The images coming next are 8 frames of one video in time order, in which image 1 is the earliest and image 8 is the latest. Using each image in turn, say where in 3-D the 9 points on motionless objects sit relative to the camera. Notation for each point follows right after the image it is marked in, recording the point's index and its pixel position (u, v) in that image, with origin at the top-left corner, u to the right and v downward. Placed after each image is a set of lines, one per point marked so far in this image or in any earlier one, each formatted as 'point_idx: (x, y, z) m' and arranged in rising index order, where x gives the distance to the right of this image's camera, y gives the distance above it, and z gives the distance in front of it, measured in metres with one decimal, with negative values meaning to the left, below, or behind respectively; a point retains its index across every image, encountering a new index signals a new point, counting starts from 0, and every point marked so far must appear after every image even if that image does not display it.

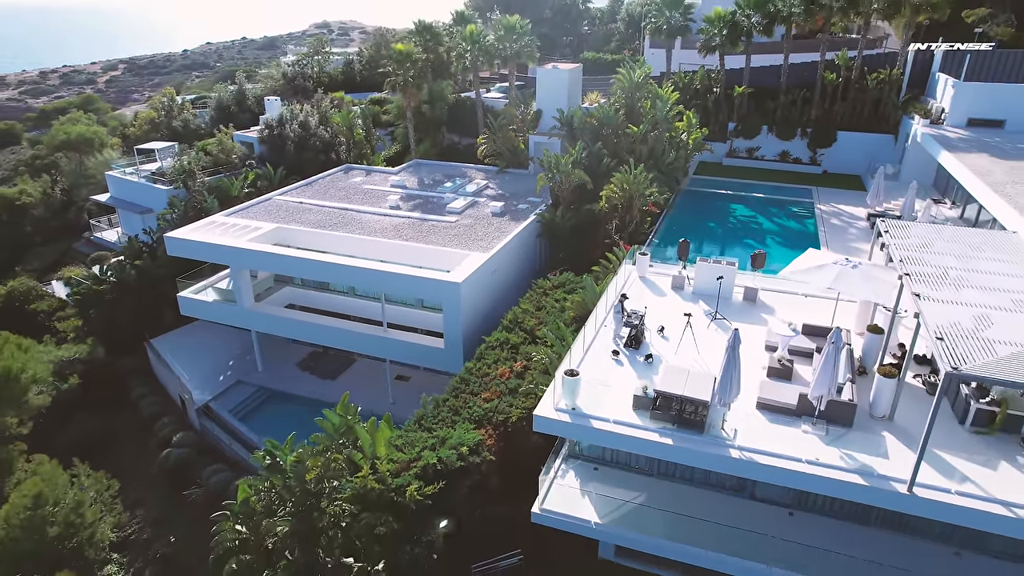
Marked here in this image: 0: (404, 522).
0: (-2.4, -4.6, +12.9) m
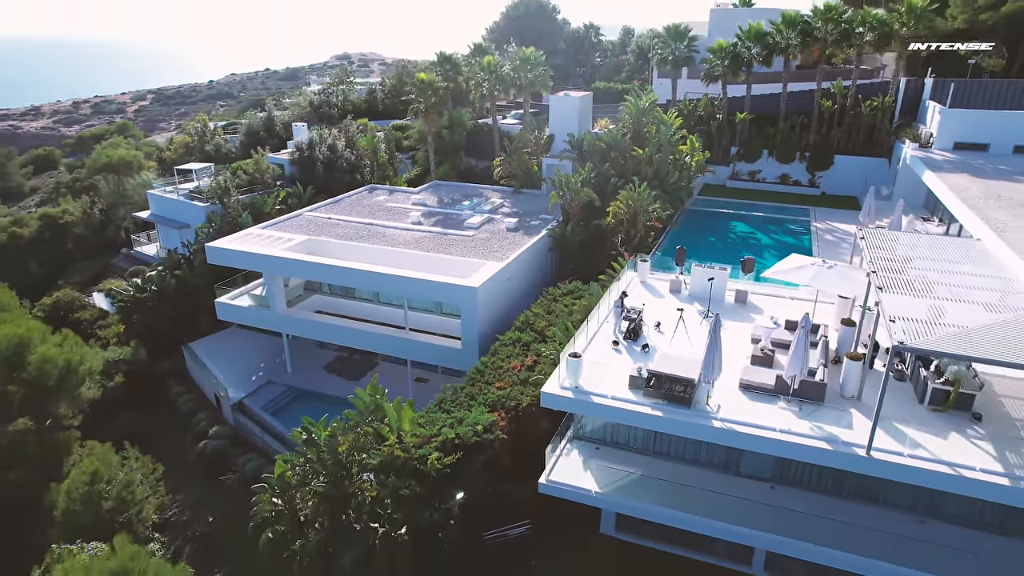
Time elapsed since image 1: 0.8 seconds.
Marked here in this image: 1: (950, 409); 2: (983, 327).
0: (-2.2, -4.5, +14.5) m
1: (+8.7, -2.4, +12.8) m
2: (+8.7, -0.7, +12.0) m
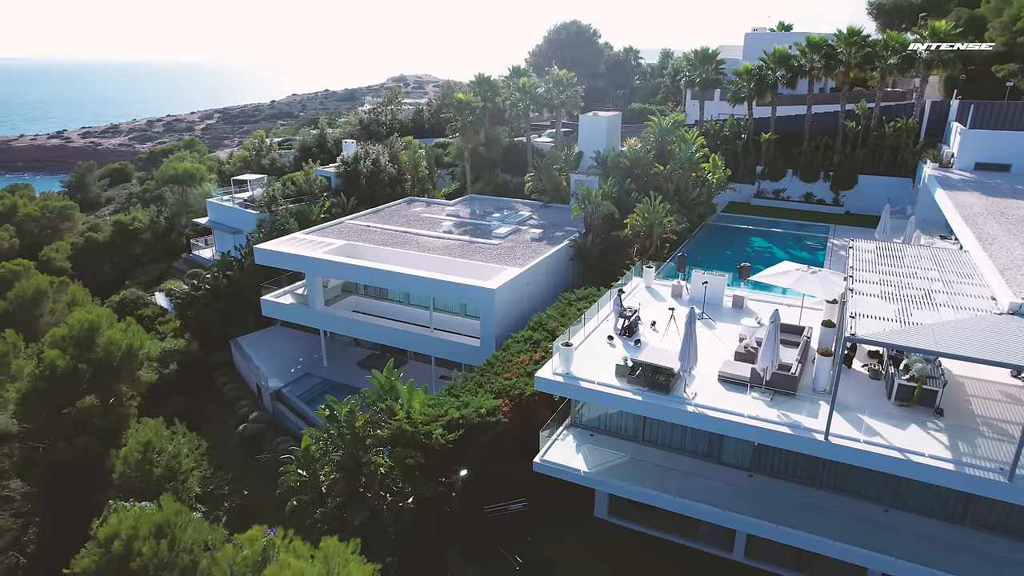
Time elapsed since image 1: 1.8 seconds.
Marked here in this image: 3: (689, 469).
0: (-2.2, -4.3, +16.1) m
1: (+8.6, -2.5, +13.6) m
2: (+8.6, -0.7, +12.9) m
3: (+4.3, -4.4, +15.4) m
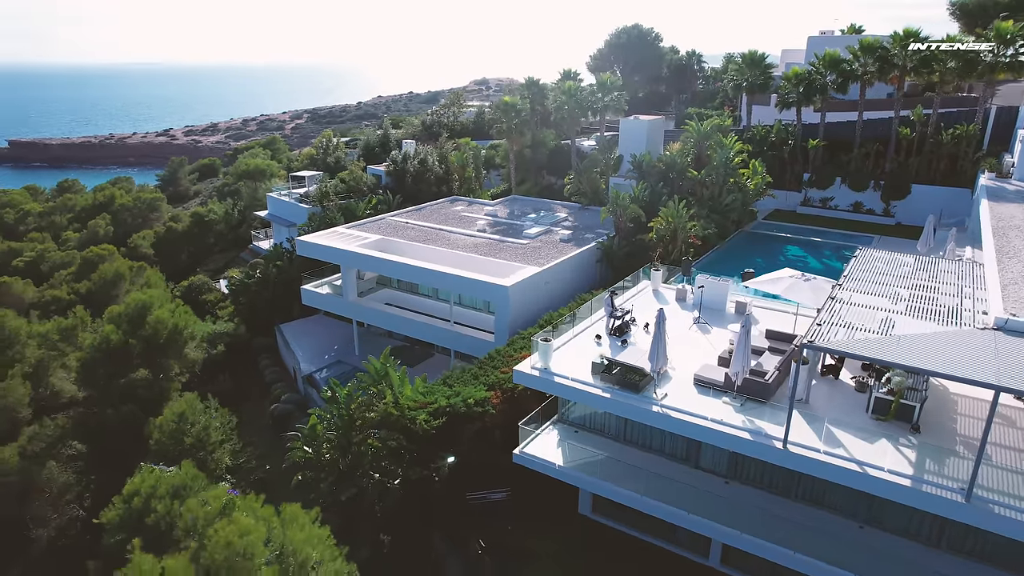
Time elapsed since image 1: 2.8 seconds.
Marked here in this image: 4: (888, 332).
0: (-2.7, -4.1, +16.9) m
1: (+7.8, -2.7, +13.2) m
2: (+7.8, -0.9, +12.5) m
3: (+3.7, -4.4, +15.5) m
4: (+7.4, -0.9, +12.6) m
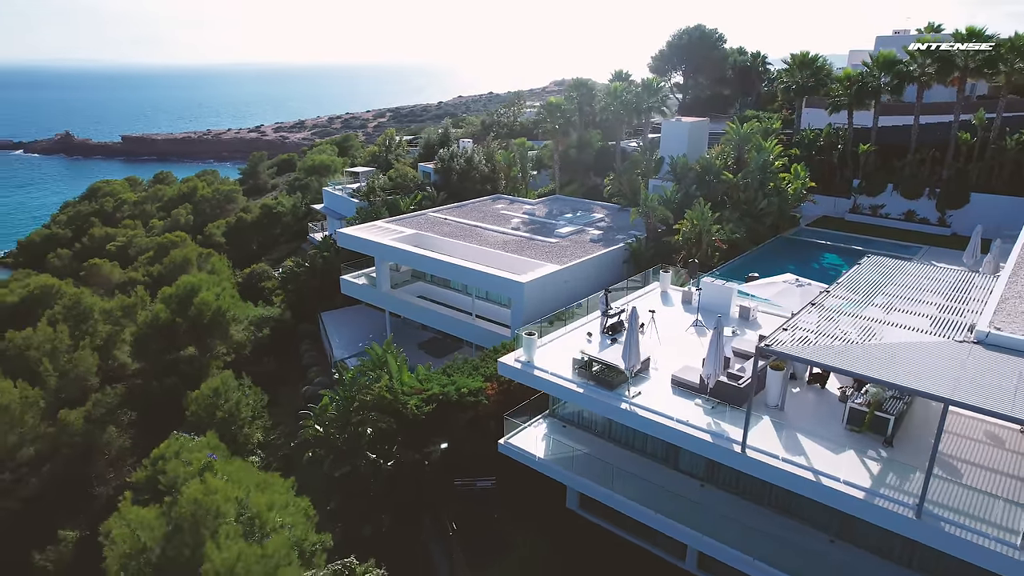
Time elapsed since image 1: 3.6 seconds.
0: (-3.0, -3.8, +17.7) m
1: (+7.1, -2.8, +12.8) m
2: (+7.0, -1.1, +12.1) m
3: (+3.2, -4.4, +15.5) m
4: (+6.7, -1.0, +12.3) m
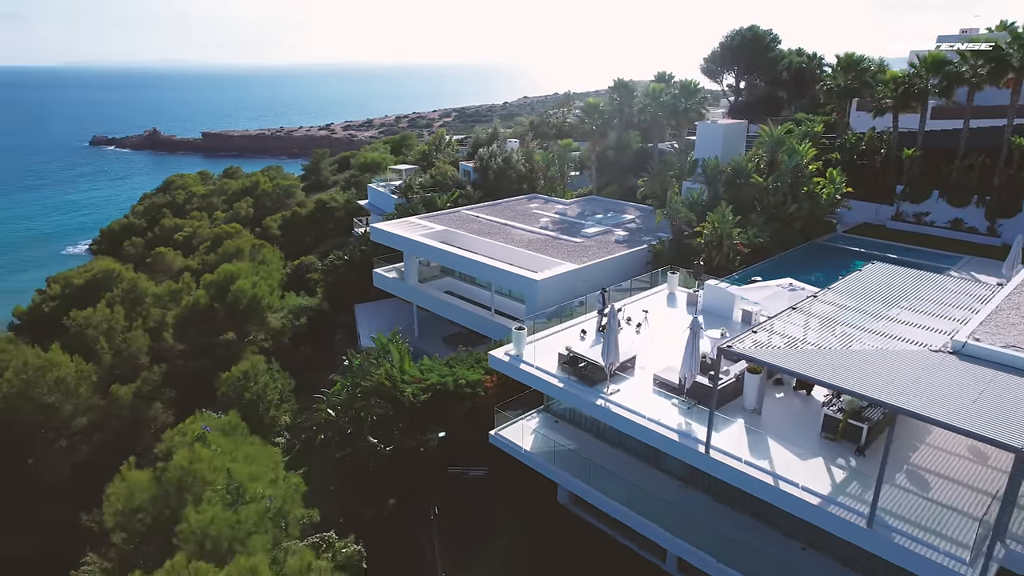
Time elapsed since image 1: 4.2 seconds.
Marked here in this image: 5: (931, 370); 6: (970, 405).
0: (-3.2, -3.6, +18.4) m
1: (+6.4, -2.9, +12.5) m
2: (+6.4, -1.2, +11.9) m
3: (+2.7, -4.4, +15.6) m
4: (+6.0, -1.1, +12.1) m
5: (+7.2, -1.4, +10.9) m
6: (+7.0, -1.8, +9.8) m
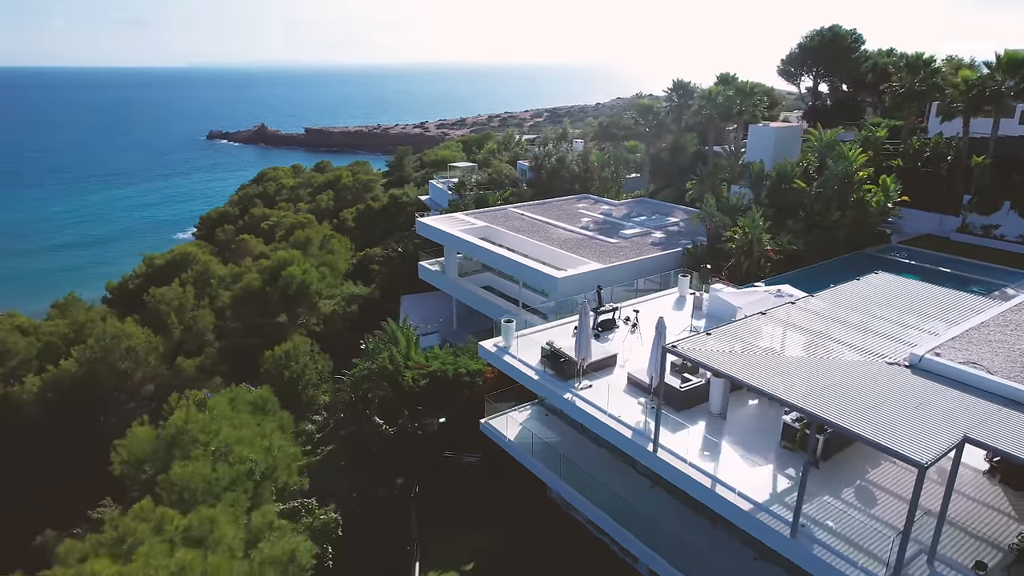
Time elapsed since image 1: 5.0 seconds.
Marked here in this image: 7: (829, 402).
0: (-3.3, -3.3, +19.3) m
1: (+5.5, -3.1, +12.3) m
2: (+5.4, -1.3, +11.6) m
3: (+2.2, -4.4, +15.8) m
4: (+5.1, -1.2, +11.9) m
5: (+6.0, -1.6, +10.6) m
6: (+5.7, -1.9, +9.4) m
7: (+4.9, -1.8, +9.9) m
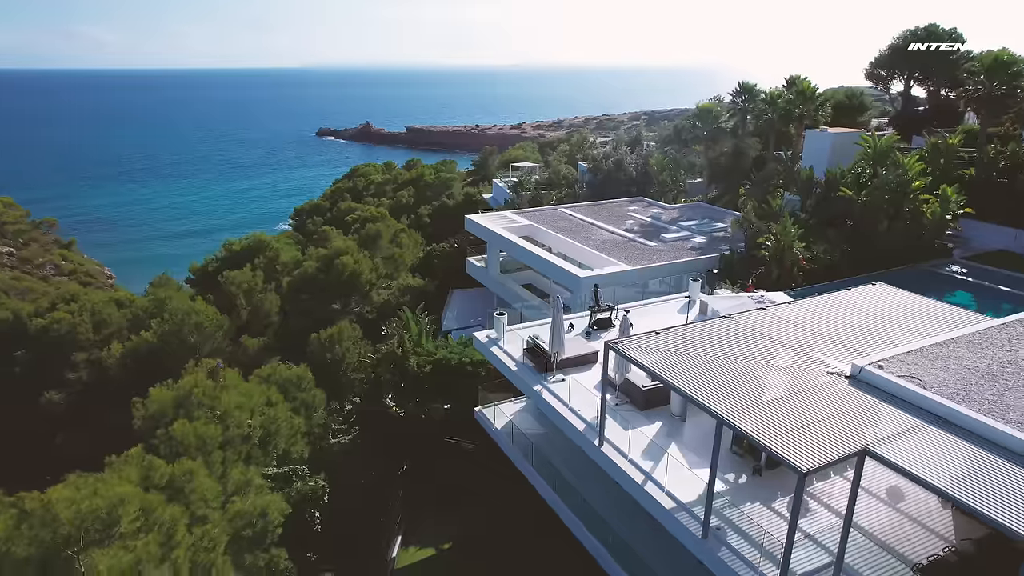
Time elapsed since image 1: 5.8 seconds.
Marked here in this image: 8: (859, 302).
0: (-3.2, -3.0, +20.4) m
1: (+4.4, -3.2, +12.1) m
2: (+4.4, -1.4, +11.5) m
3: (+1.6, -4.3, +16.1) m
4: (+4.1, -1.3, +11.8) m
5: (+4.8, -1.7, +10.4) m
6: (+4.3, -2.0, +9.3) m
7: (+3.6, -1.8, +9.8) m
8: (+7.9, -0.5, +14.1) m
